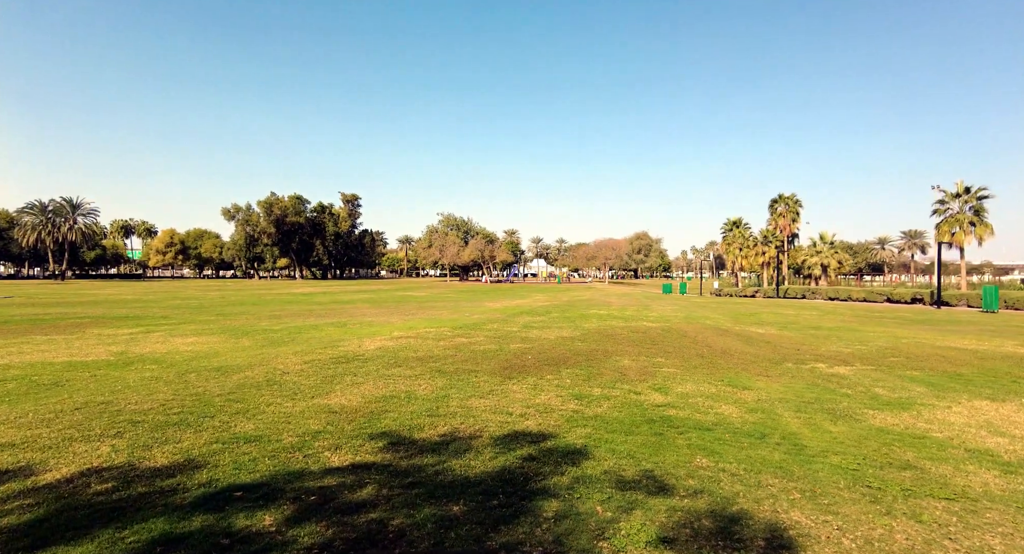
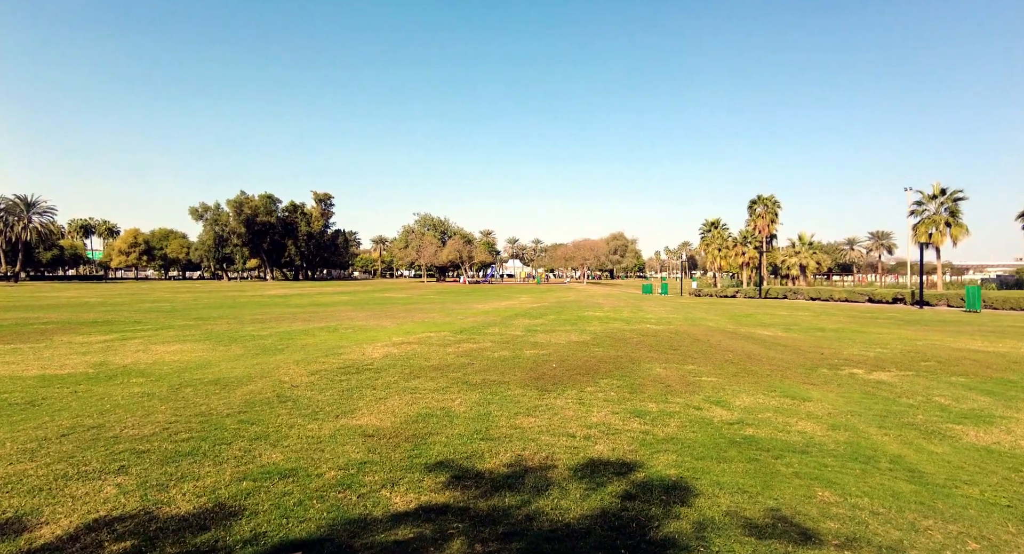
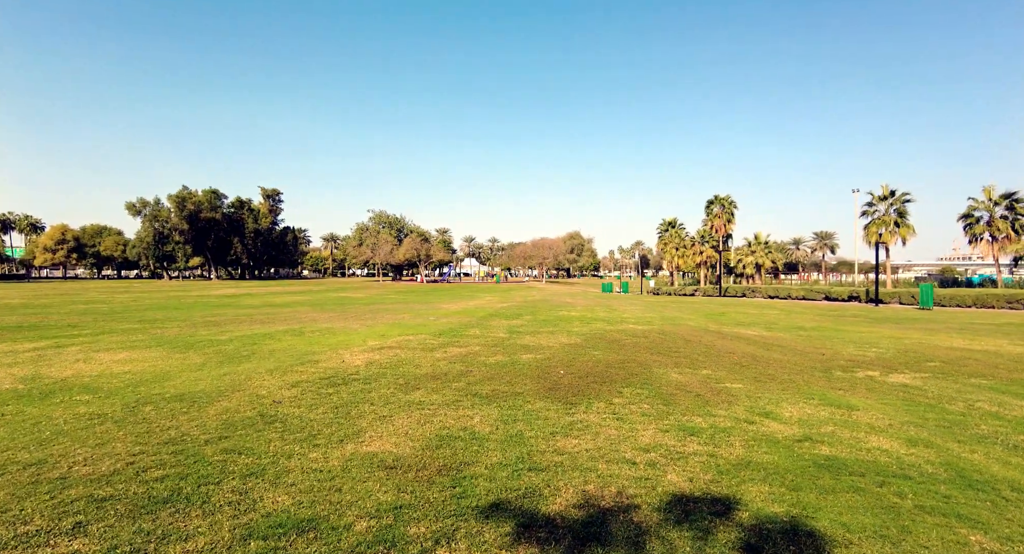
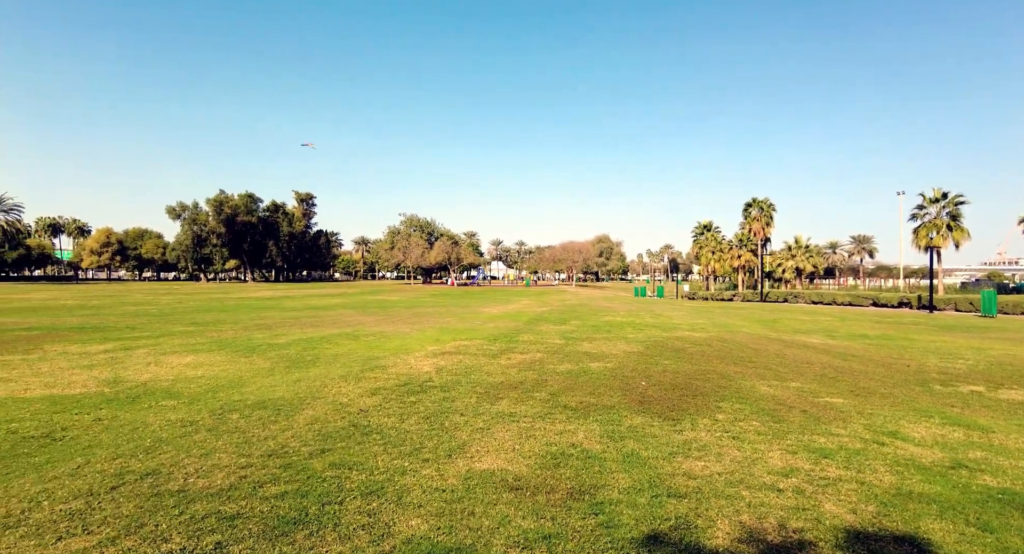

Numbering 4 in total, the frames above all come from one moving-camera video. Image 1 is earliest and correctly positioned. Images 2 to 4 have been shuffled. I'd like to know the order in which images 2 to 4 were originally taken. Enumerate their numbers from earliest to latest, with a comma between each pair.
2, 3, 4
